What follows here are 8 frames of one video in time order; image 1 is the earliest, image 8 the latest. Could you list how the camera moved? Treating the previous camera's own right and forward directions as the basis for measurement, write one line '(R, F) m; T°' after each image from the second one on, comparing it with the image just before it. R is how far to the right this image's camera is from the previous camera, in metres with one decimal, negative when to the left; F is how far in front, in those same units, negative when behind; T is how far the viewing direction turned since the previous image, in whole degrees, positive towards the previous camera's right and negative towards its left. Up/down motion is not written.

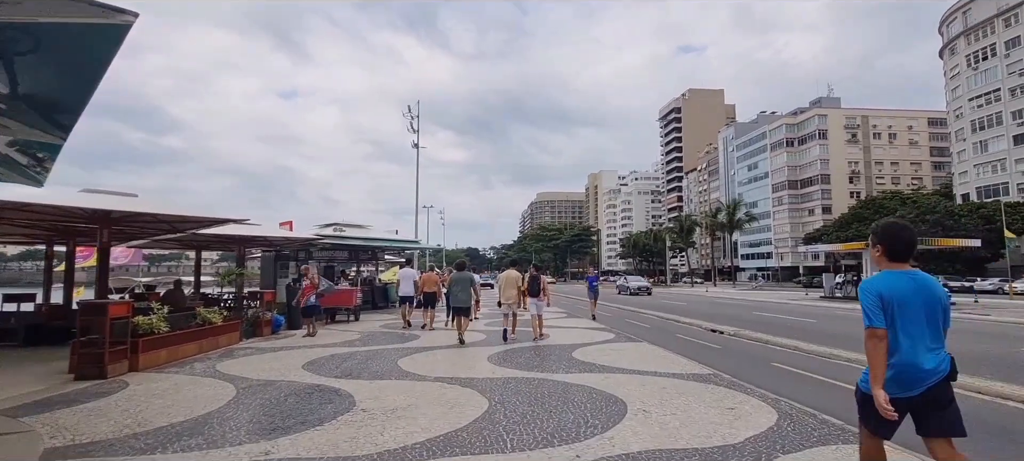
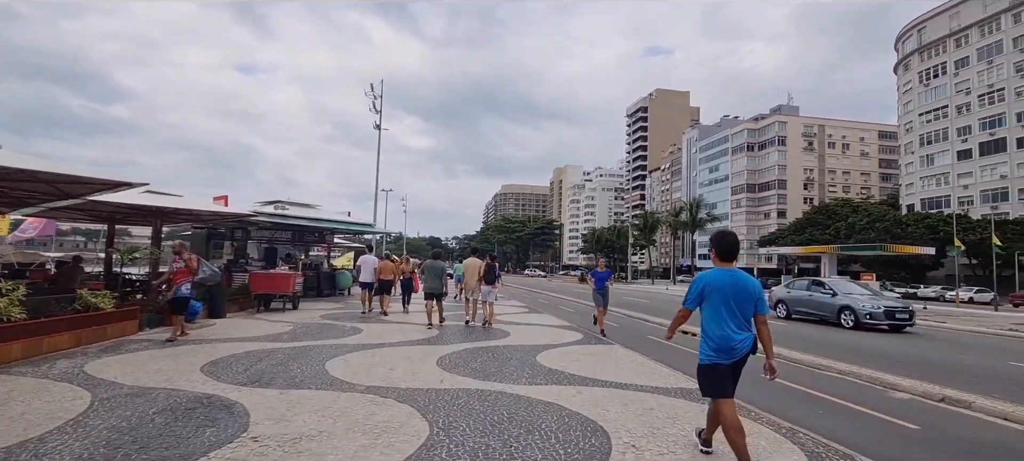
(+0.1, +1.3) m; +4°
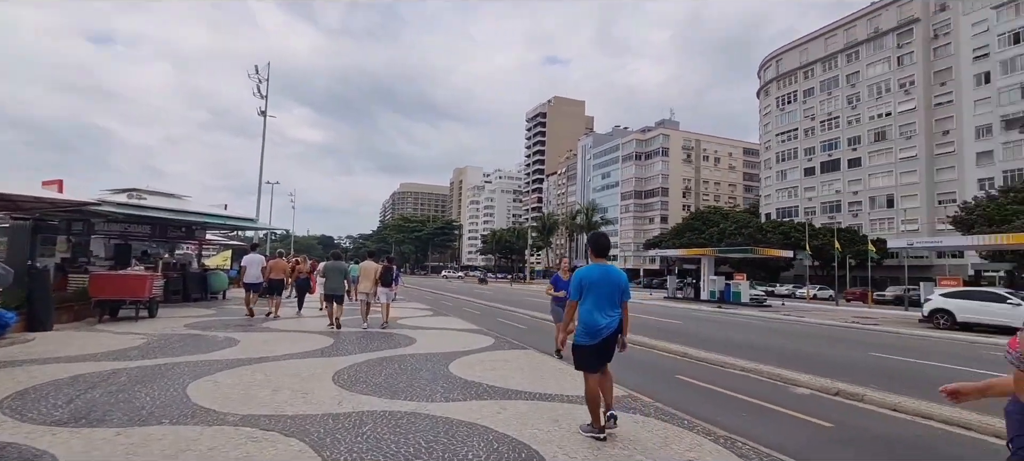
(-0.2, +0.7) m; +12°
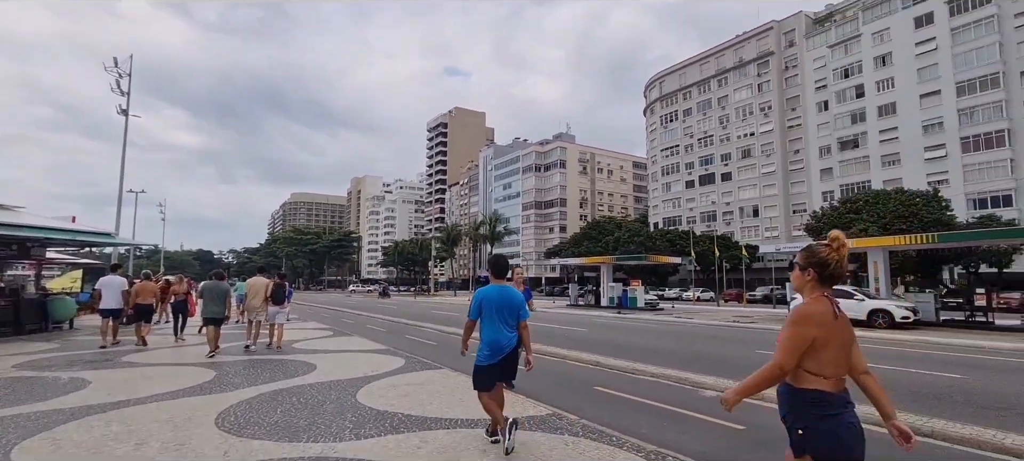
(-0.2, +0.3) m; +11°
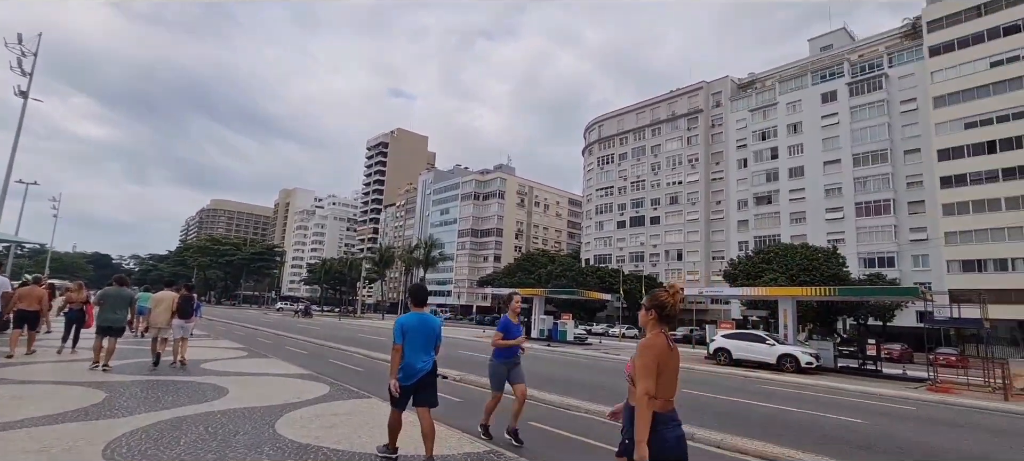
(-0.2, +0.1) m; +8°
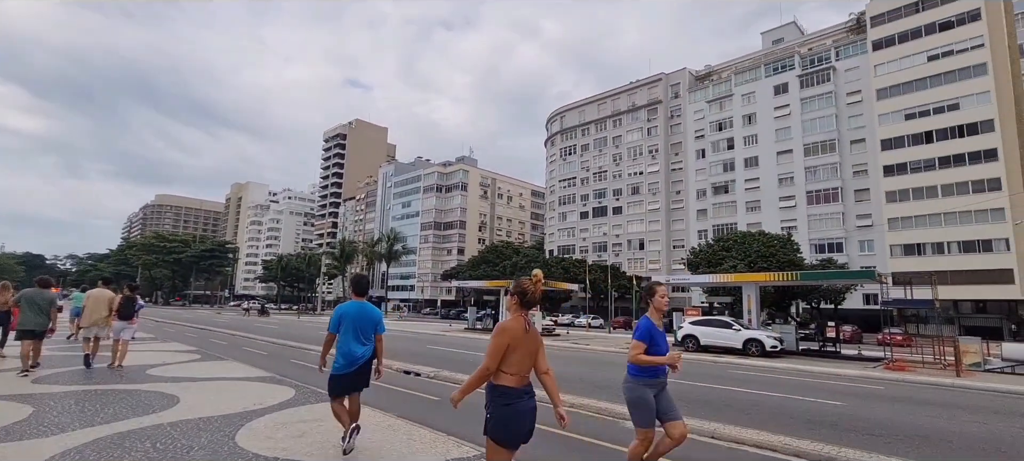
(-0.3, +0.5) m; +4°
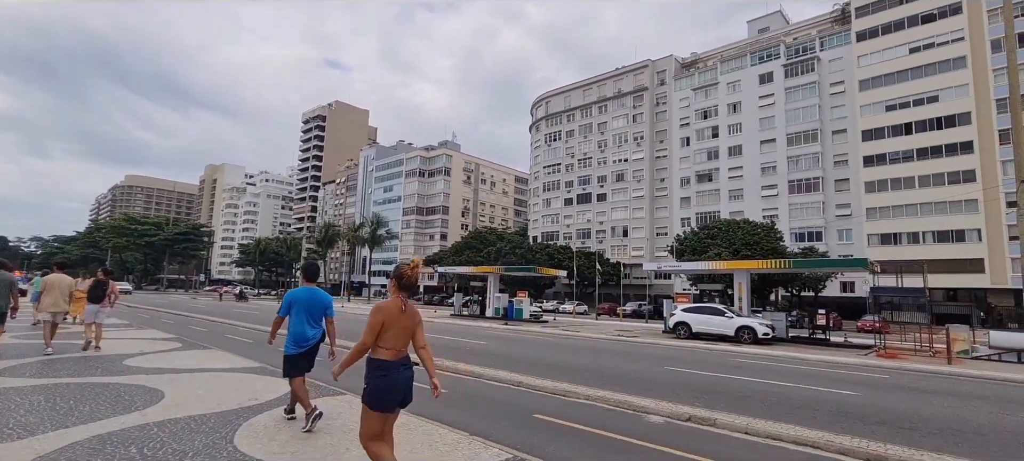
(-0.5, +0.6) m; +2°
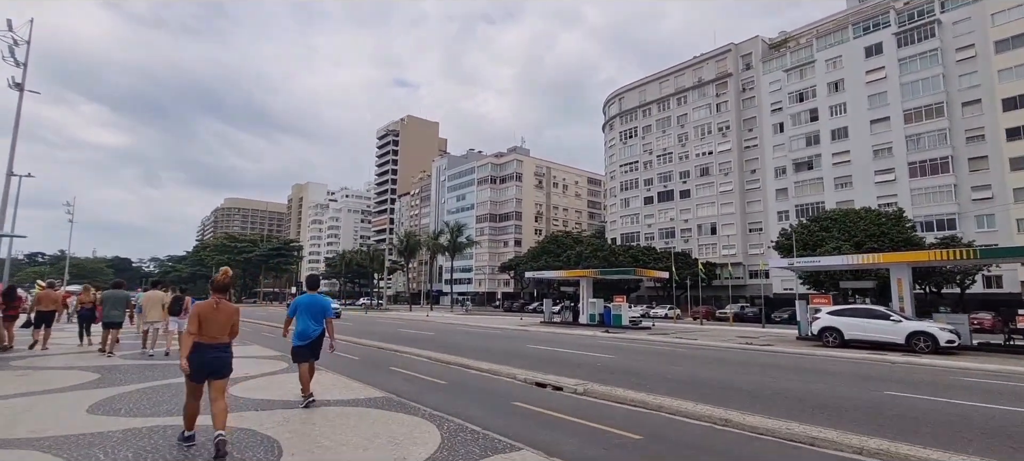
(-1.6, +2.0) m; -8°
